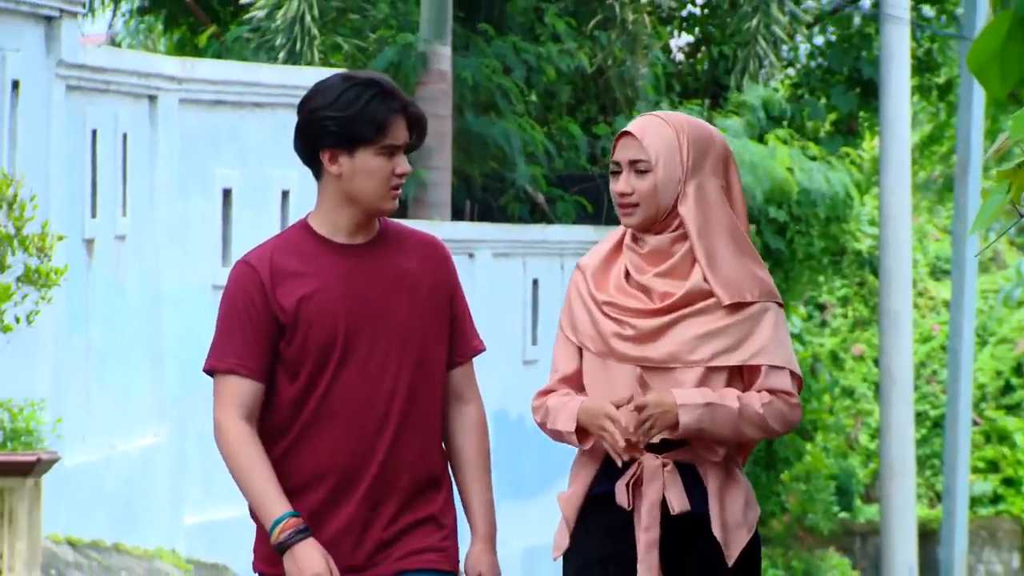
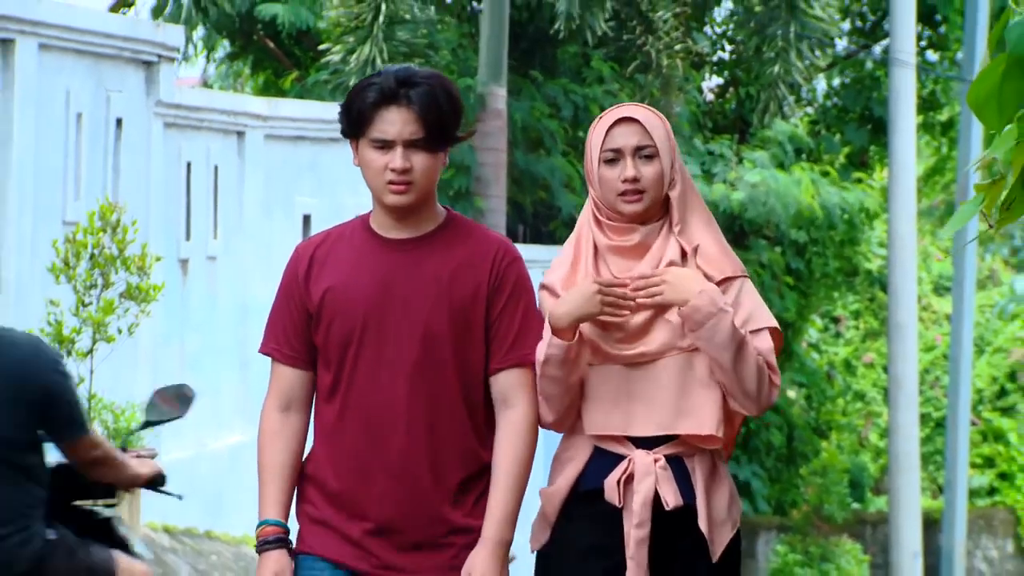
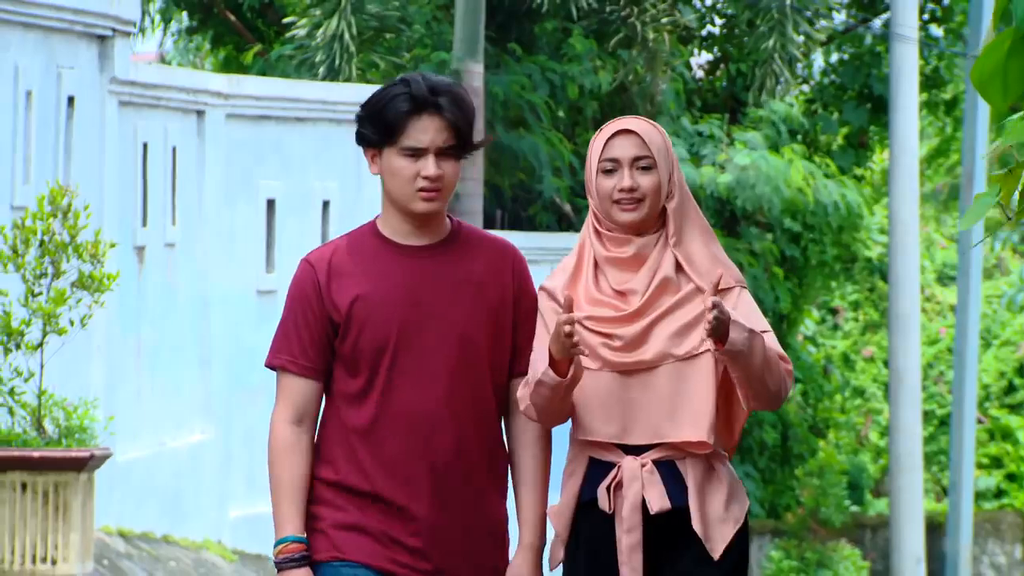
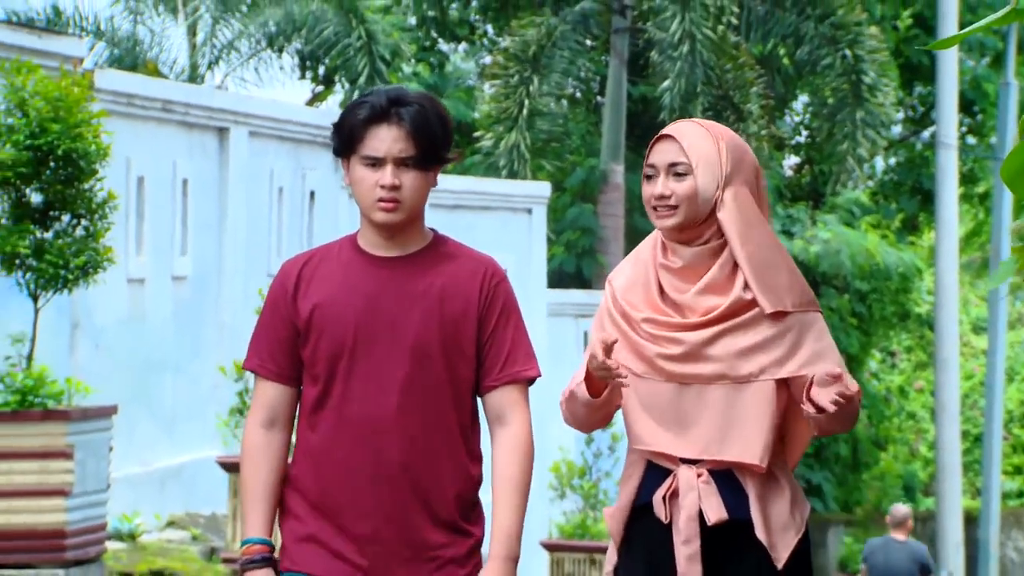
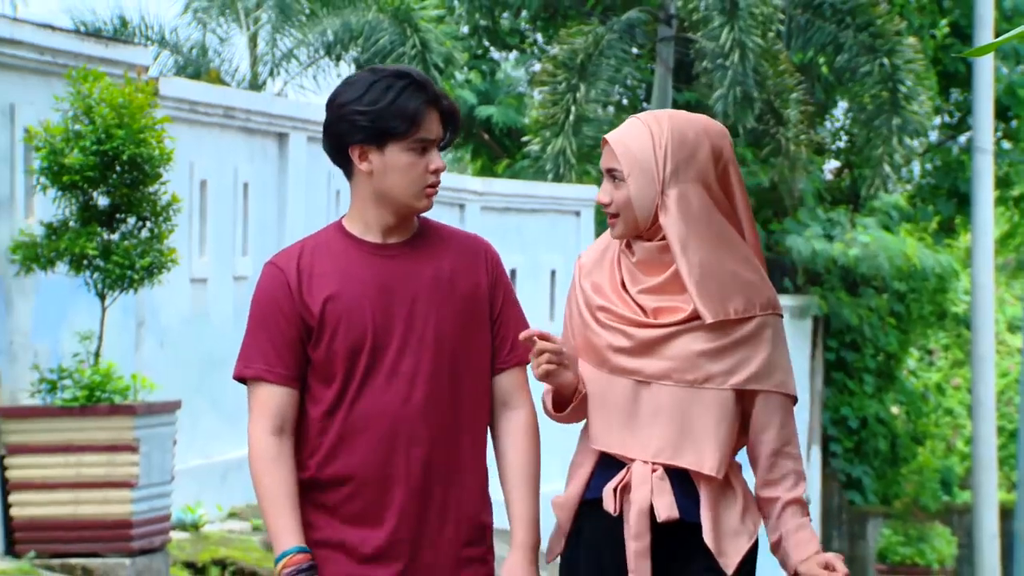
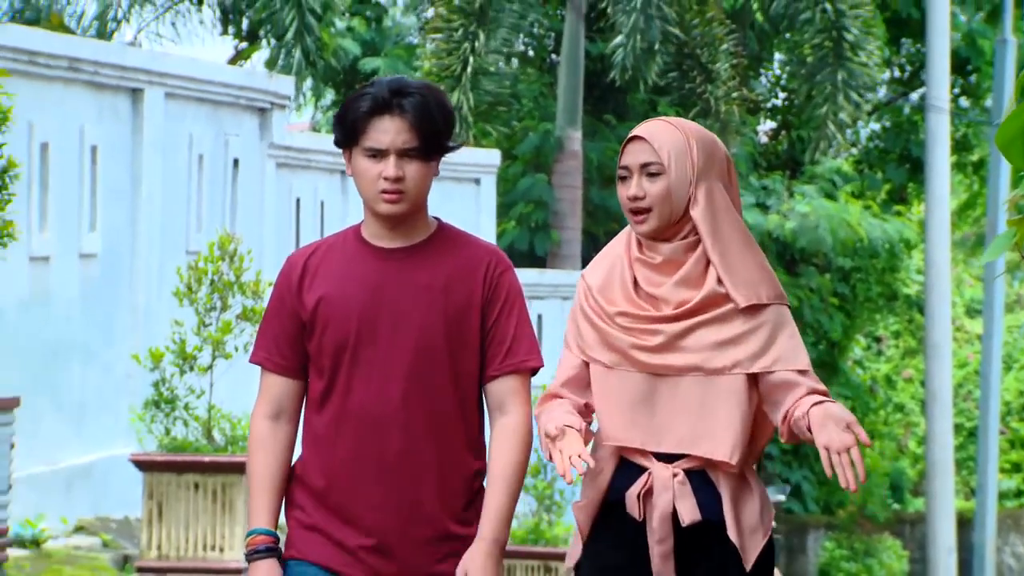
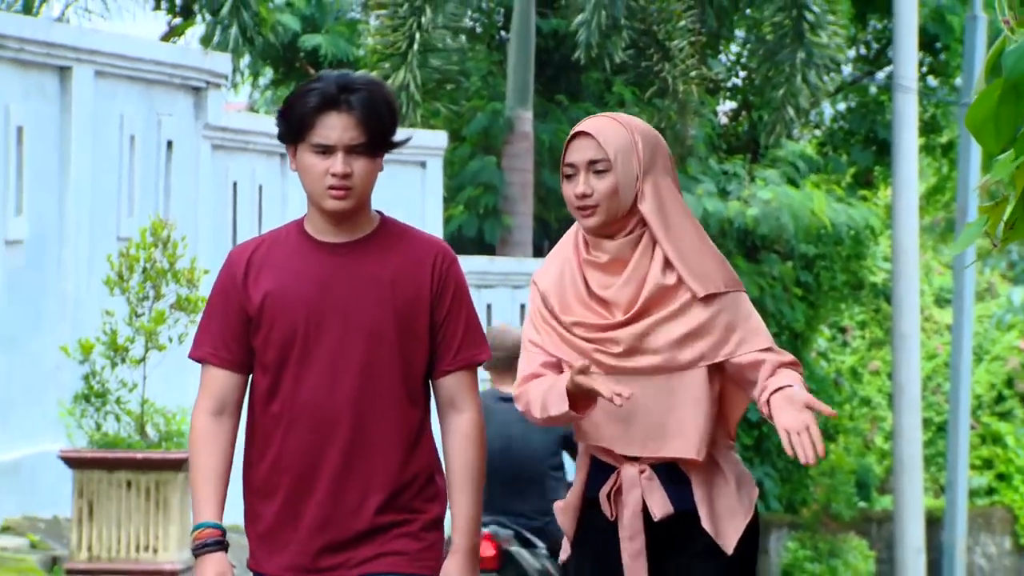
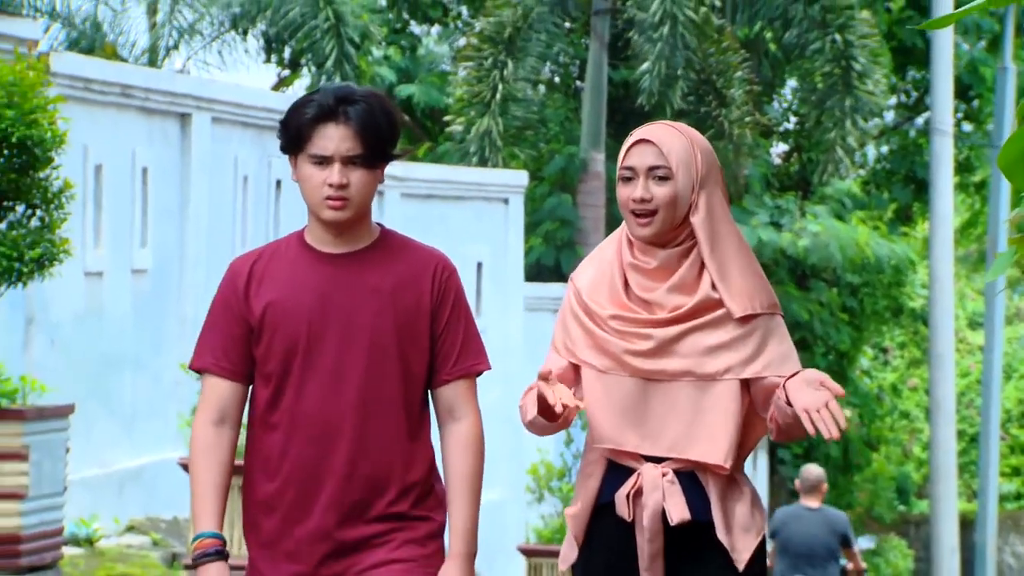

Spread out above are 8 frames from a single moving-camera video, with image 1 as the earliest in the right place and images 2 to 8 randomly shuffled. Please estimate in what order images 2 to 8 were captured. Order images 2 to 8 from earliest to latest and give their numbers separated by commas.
3, 2, 7, 6, 8, 4, 5
